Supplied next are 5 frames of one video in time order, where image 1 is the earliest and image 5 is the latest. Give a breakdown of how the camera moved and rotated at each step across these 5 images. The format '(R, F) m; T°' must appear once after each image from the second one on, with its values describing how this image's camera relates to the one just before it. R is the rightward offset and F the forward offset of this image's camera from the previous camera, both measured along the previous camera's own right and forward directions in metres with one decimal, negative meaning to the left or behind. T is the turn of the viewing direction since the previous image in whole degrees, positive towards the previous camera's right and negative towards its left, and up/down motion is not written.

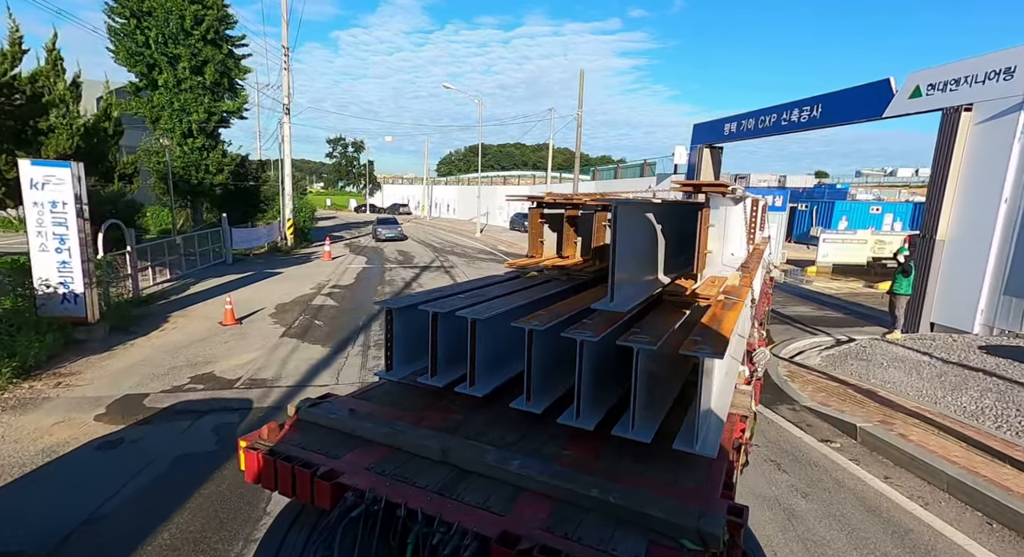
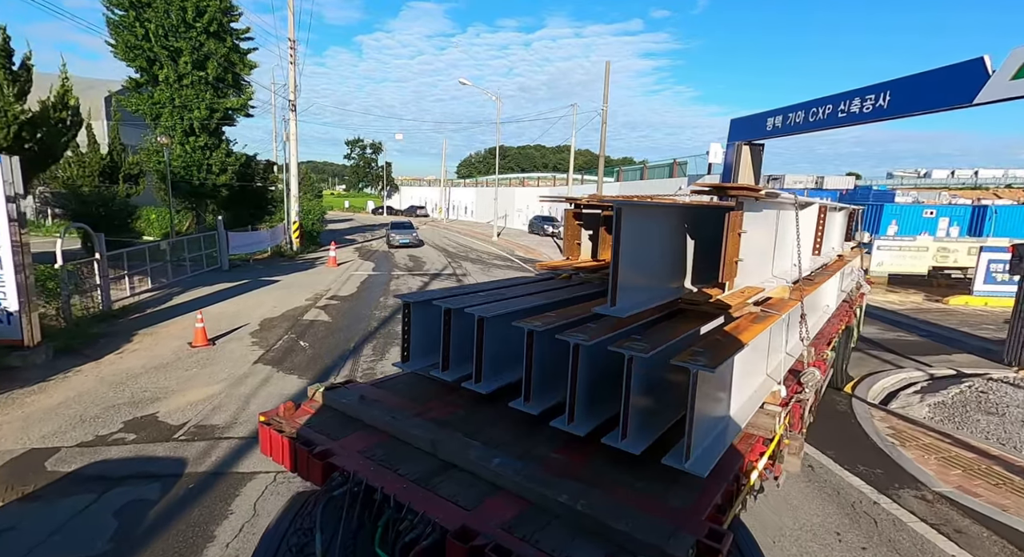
(+0.1, +1.6) m; -2°
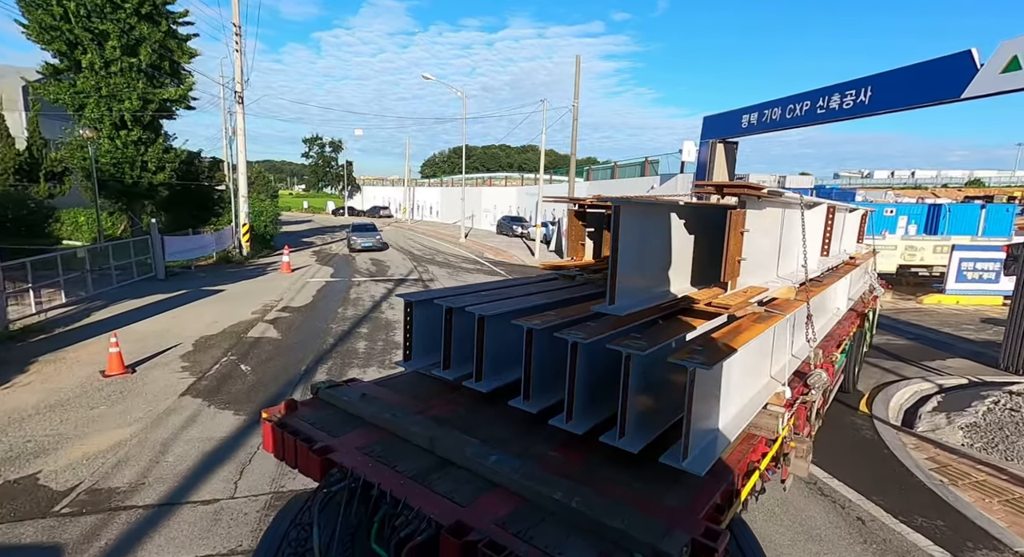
(-0.1, +1.0) m; +4°
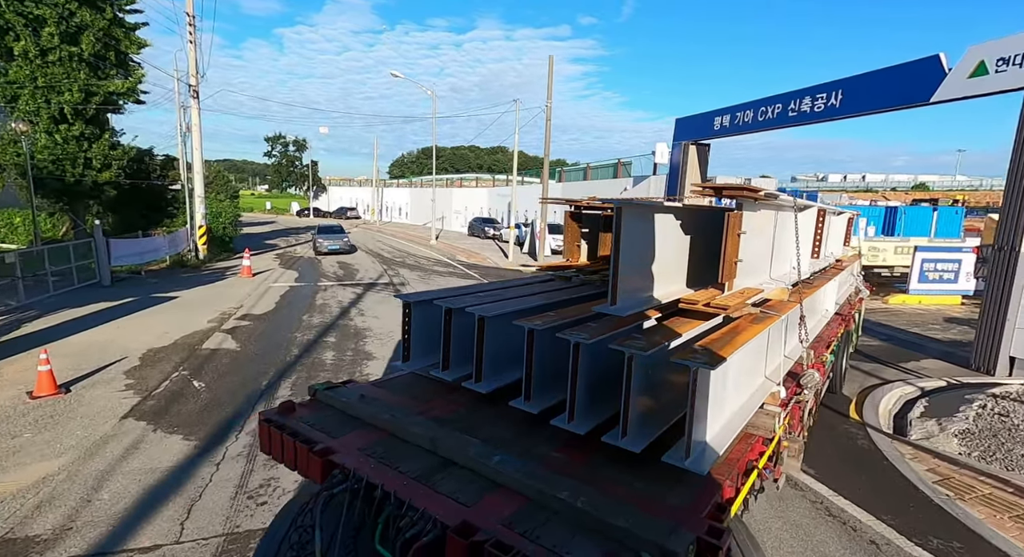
(-0.1, +0.4) m; +4°
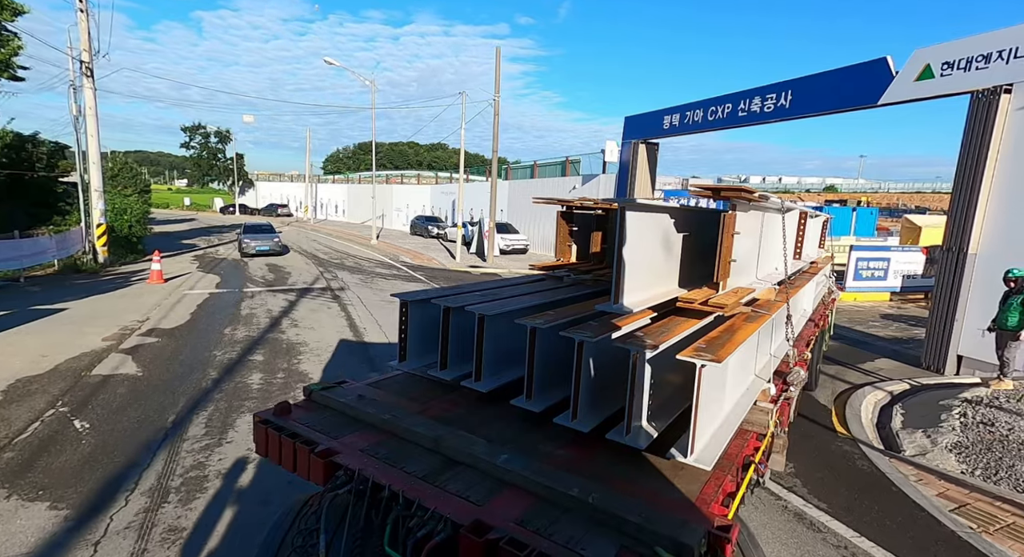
(-0.2, +0.9) m; +7°
